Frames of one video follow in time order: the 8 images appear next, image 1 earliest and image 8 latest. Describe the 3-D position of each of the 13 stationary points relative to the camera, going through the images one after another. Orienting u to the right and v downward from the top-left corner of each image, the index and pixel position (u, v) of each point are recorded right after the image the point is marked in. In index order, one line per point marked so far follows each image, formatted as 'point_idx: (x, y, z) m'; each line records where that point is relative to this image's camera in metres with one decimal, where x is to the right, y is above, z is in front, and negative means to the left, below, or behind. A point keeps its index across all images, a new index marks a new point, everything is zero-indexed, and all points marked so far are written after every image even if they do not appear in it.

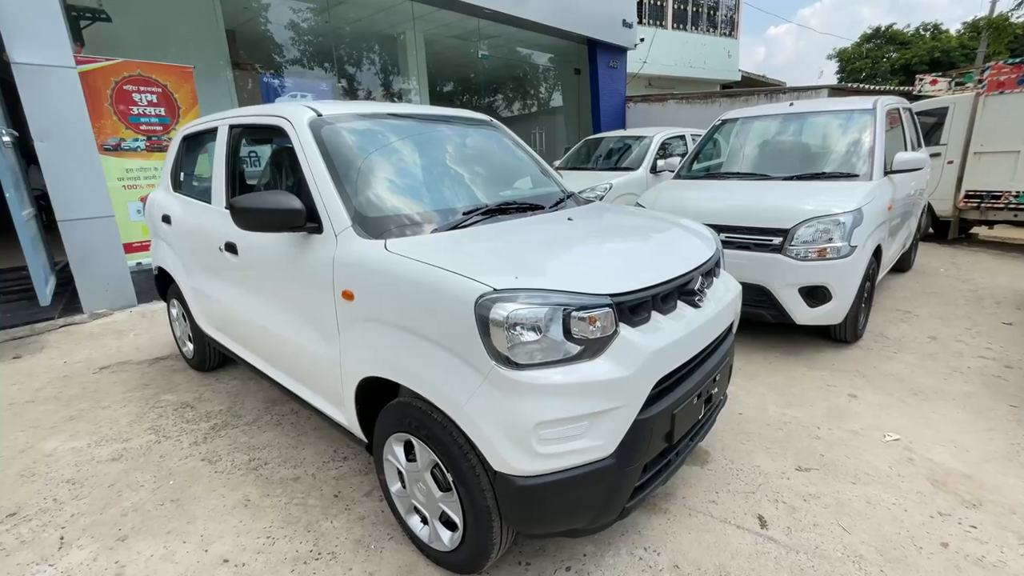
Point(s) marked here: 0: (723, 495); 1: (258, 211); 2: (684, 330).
0: (+1.0, -0.9, +2.2) m
1: (-1.0, +0.3, +1.9) m
2: (+0.6, -0.2, +1.7) m
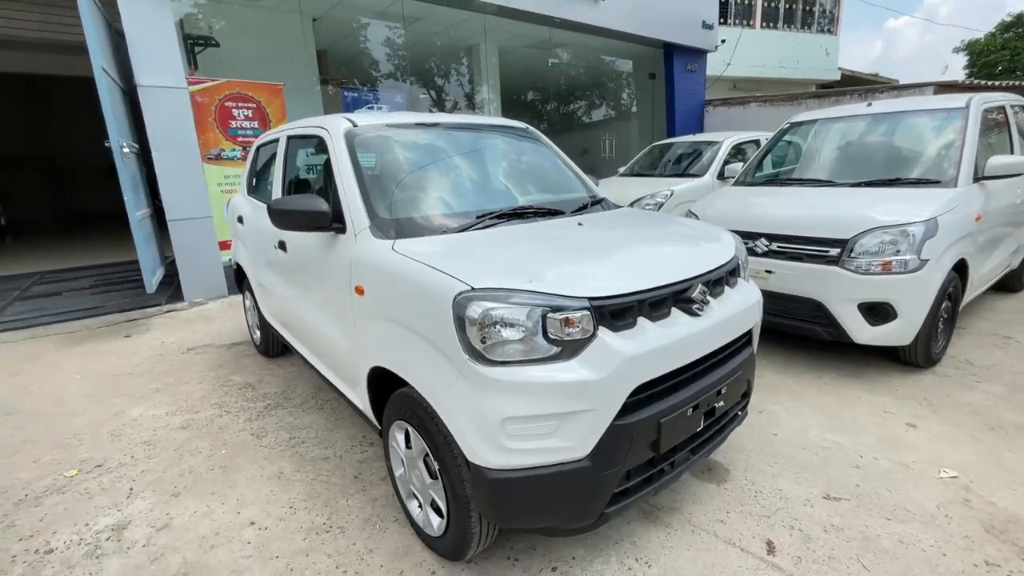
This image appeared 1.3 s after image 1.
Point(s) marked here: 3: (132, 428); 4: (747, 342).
0: (+1.0, -1.0, +2.1) m
1: (-1.0, +0.3, +2.2) m
2: (+0.6, -0.2, +1.7) m
3: (-2.4, -0.9, +3.0) m
4: (+1.0, -0.2, +2.1) m
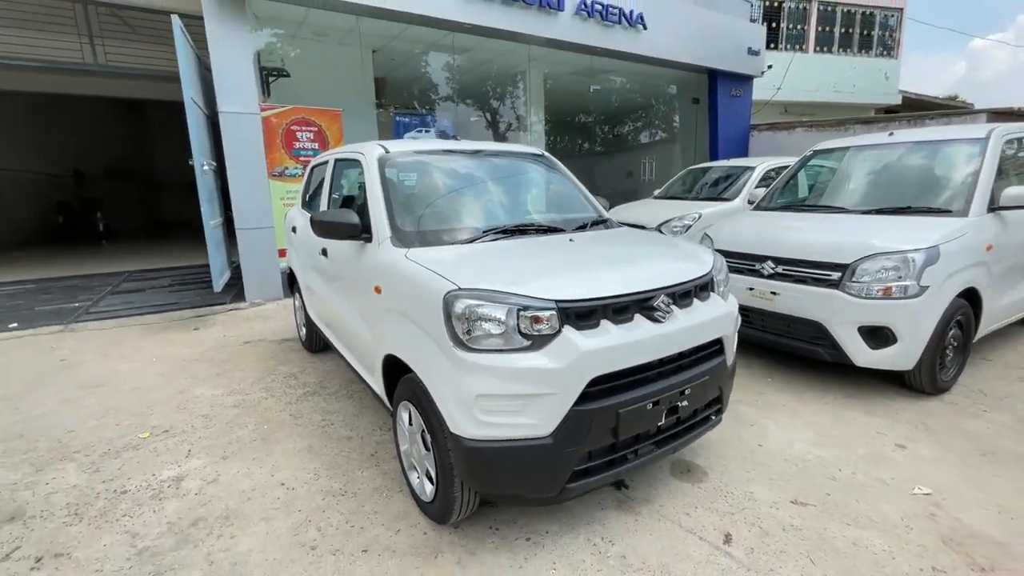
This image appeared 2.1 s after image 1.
0: (+0.9, -1.1, +2.3) m
1: (-1.0, +0.3, +2.6) m
2: (+0.5, -0.2, +1.9) m
3: (-2.3, -0.8, +3.6) m
4: (+1.0, -0.3, +2.3) m
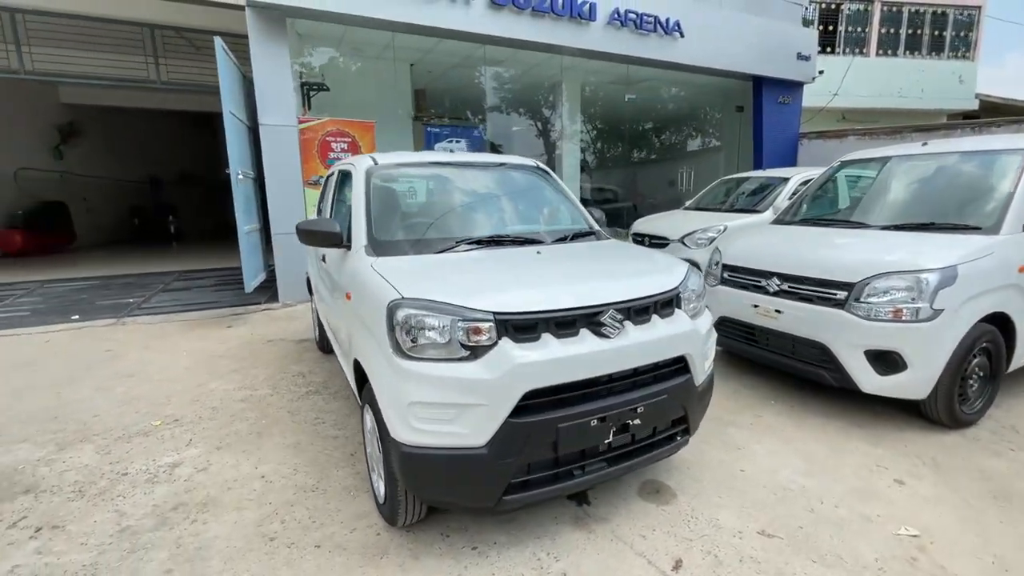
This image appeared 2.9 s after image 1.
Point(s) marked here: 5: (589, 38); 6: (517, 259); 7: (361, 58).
0: (+0.7, -1.1, +2.2) m
1: (-1.1, +0.3, +2.7) m
2: (+0.2, -0.3, +1.9) m
3: (-2.4, -0.9, +3.8) m
4: (+0.8, -0.4, +2.3) m
5: (+1.3, +4.3, +8.4) m
6: (0.0, +0.2, +2.5) m
7: (-2.5, +3.8, +8.0) m
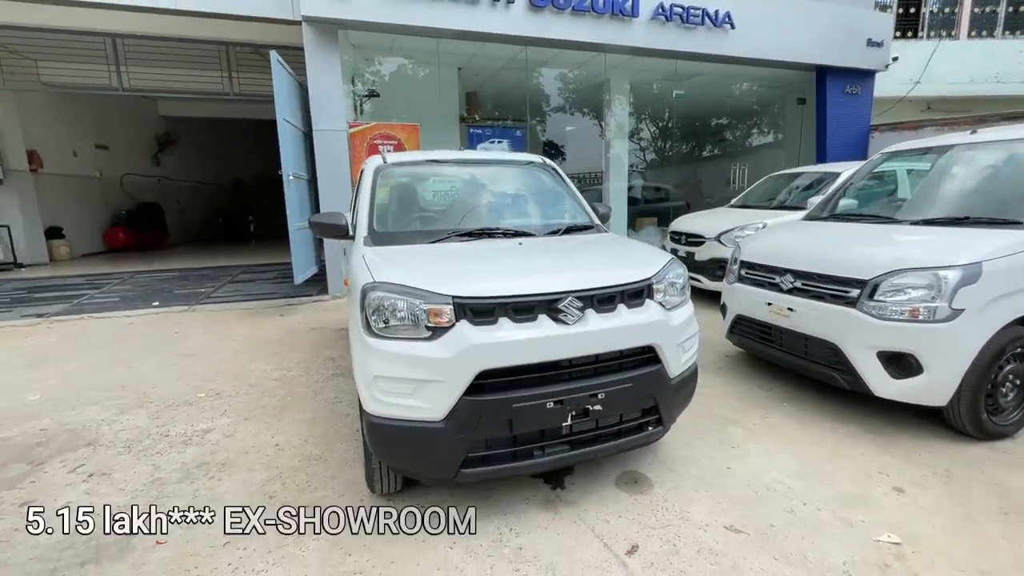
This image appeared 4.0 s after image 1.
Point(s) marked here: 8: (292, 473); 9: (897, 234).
0: (+0.5, -1.1, +2.3) m
1: (-1.2, +0.4, +3.0) m
2: (+0.1, -0.2, +2.0) m
3: (-2.3, -0.8, +4.2) m
4: (+0.7, -0.3, +2.3) m
5: (+2.0, +4.3, +8.3) m
6: (-0.1, +0.2, +2.7) m
7: (-1.8, +3.9, +8.5) m
8: (-1.2, -1.0, +2.7) m
9: (+2.6, +0.4, +3.2) m
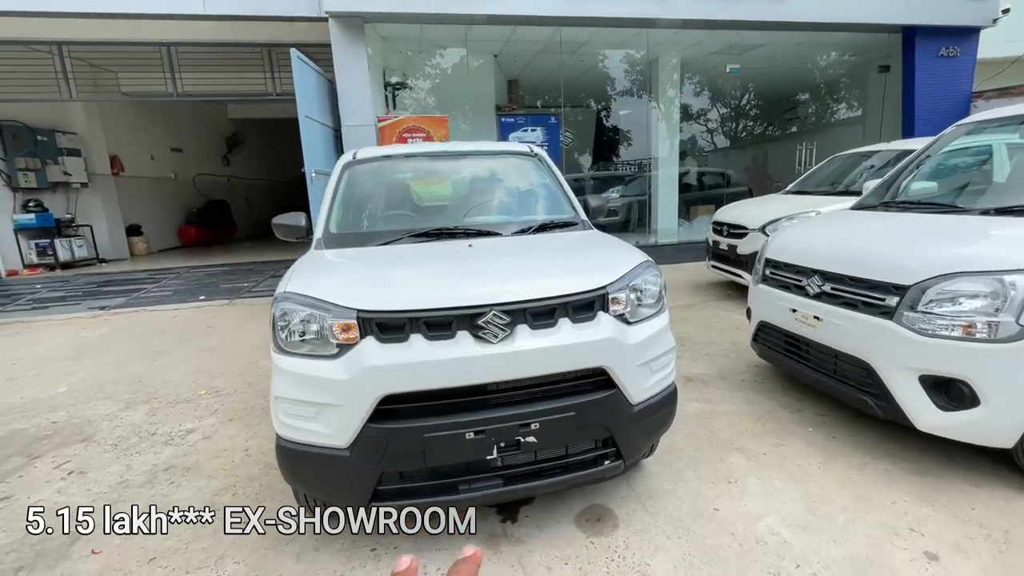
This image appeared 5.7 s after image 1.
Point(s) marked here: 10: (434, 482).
0: (+0.2, -1.1, +1.9) m
1: (-1.4, +0.4, +2.9) m
2: (-0.2, -0.3, +1.7) m
3: (-2.3, -0.7, +4.3) m
4: (+0.4, -0.4, +1.9) m
5: (+2.5, +4.4, +7.6) m
6: (-0.3, +0.2, +2.4) m
7: (-1.2, +4.0, +8.3) m
8: (-1.4, -1.1, +2.6) m
9: (+2.4, +0.3, +2.6) m
10: (-0.3, -0.7, +1.9) m
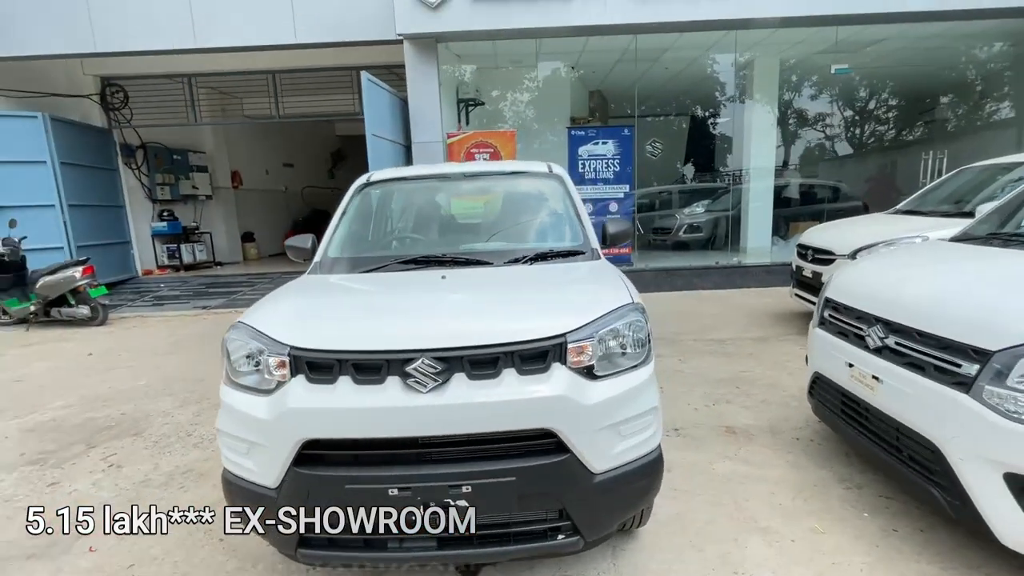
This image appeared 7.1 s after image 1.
0: (0.0, -1.3, +1.7) m
1: (-1.3, +0.2, +3.0) m
2: (-0.5, -0.4, +1.6) m
3: (-2.0, -0.9, +4.5) m
4: (+0.1, -0.5, +1.7) m
5: (+3.6, +4.0, +6.9) m
6: (-0.4, 0.0, +2.3) m
7: (+0.1, +3.7, +8.3) m
8: (-1.5, -1.2, +2.7) m
9: (+2.3, +0.1, +1.9) m
10: (-0.5, -0.9, +1.7) m
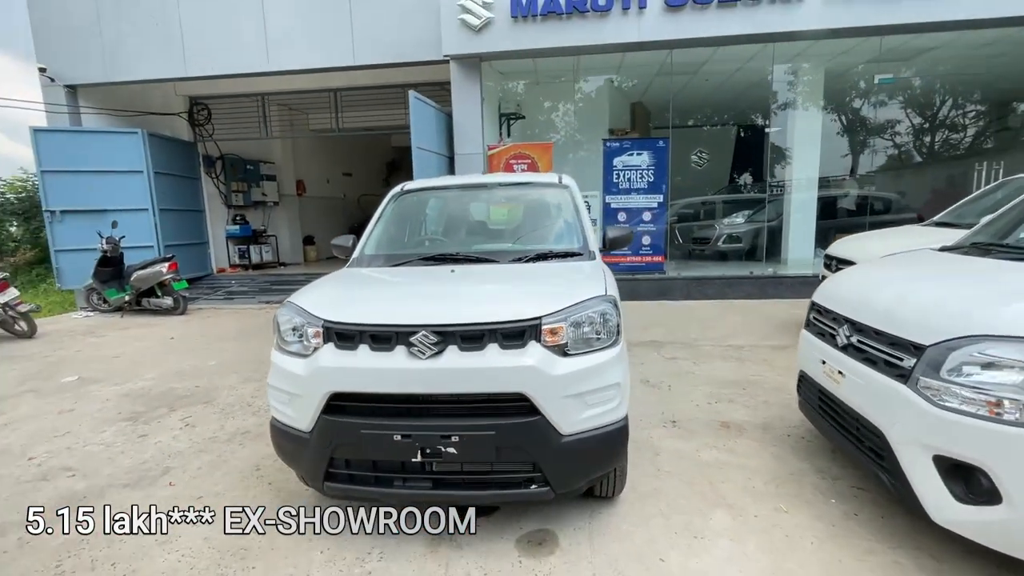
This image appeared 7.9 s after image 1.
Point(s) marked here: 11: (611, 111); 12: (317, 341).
0: (-0.1, -1.2, +2.1) m
1: (-1.2, +0.3, +3.5) m
2: (-0.6, -0.3, +2.0) m
3: (-1.8, -0.8, +5.1) m
4: (+0.1, -0.5, +2.0) m
5: (+4.2, +3.9, +6.9) m
6: (-0.4, +0.1, +2.7) m
7: (+0.8, +3.7, +8.7) m
8: (-1.5, -1.1, +3.2) m
9: (+2.3, 0.0, +2.1) m
10: (-0.6, -0.8, +2.2) m
11: (+1.6, +3.2, +8.8) m
12: (-0.9, -0.2, +2.2) m
